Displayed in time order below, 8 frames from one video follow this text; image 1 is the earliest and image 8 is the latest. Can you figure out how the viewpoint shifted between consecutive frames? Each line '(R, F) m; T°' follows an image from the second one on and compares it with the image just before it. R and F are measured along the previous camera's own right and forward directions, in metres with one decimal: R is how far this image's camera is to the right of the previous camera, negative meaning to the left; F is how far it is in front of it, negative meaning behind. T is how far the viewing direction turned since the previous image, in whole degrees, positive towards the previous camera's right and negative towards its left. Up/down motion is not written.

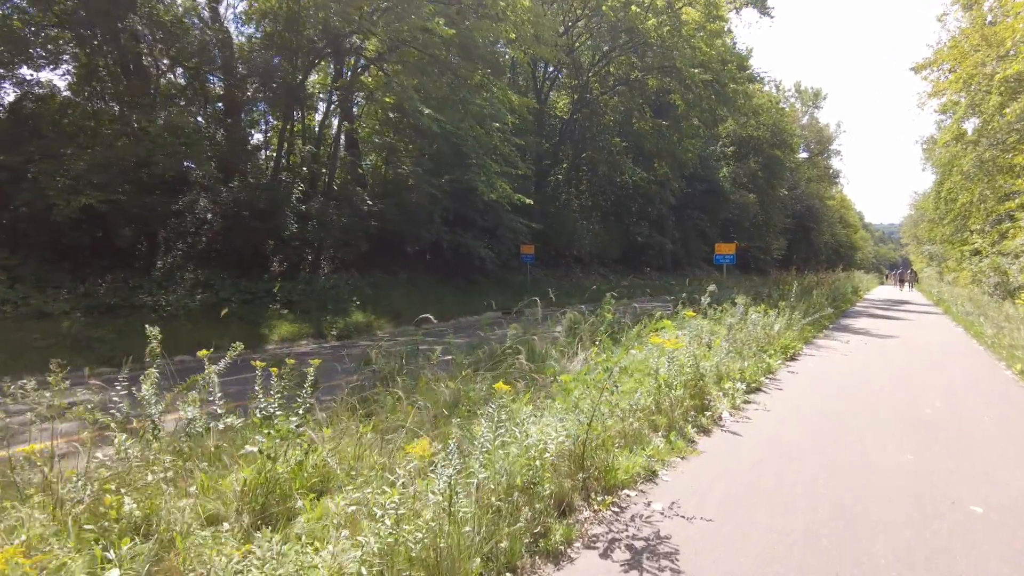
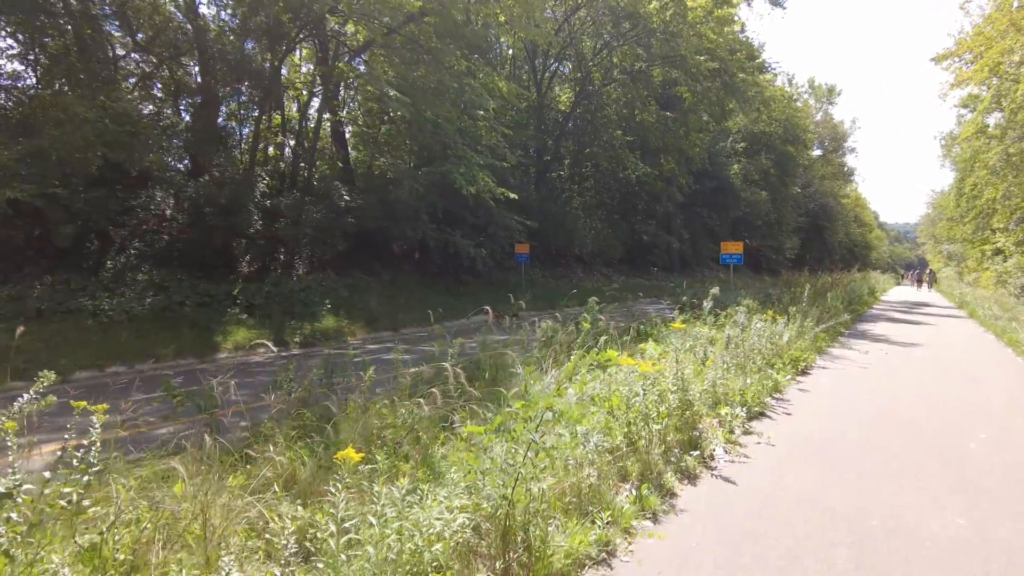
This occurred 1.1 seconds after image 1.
(+0.6, +1.3) m; -1°
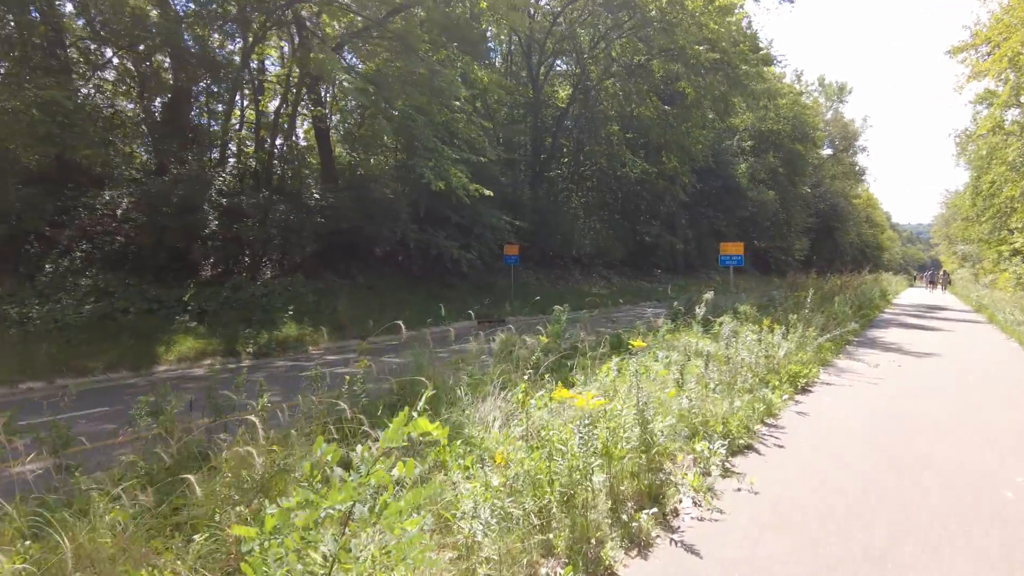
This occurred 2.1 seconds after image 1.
(+0.6, +1.1) m; -1°
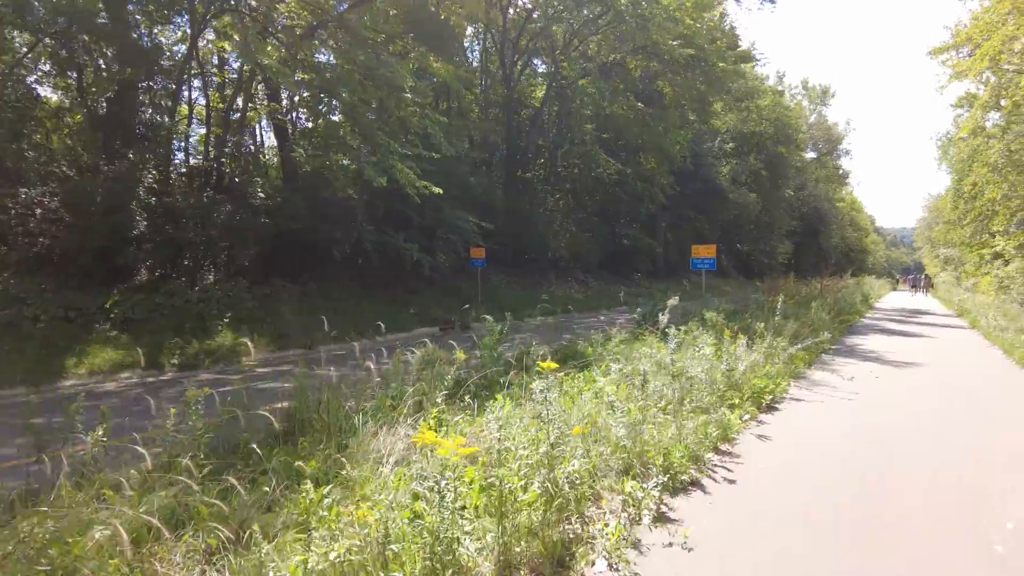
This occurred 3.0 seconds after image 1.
(+0.6, +0.9) m; +1°
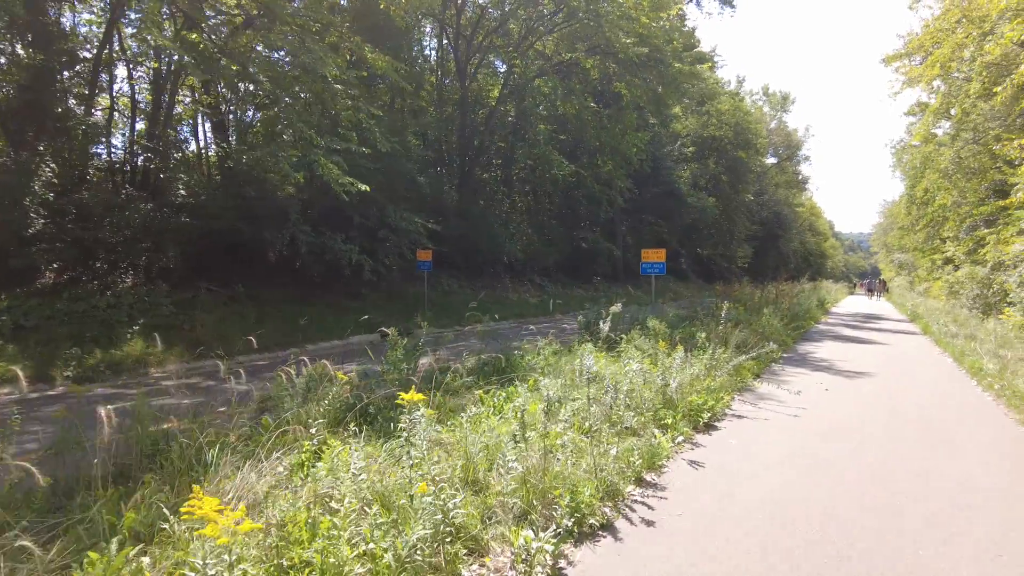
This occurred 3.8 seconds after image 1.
(+0.5, +0.7) m; +3°
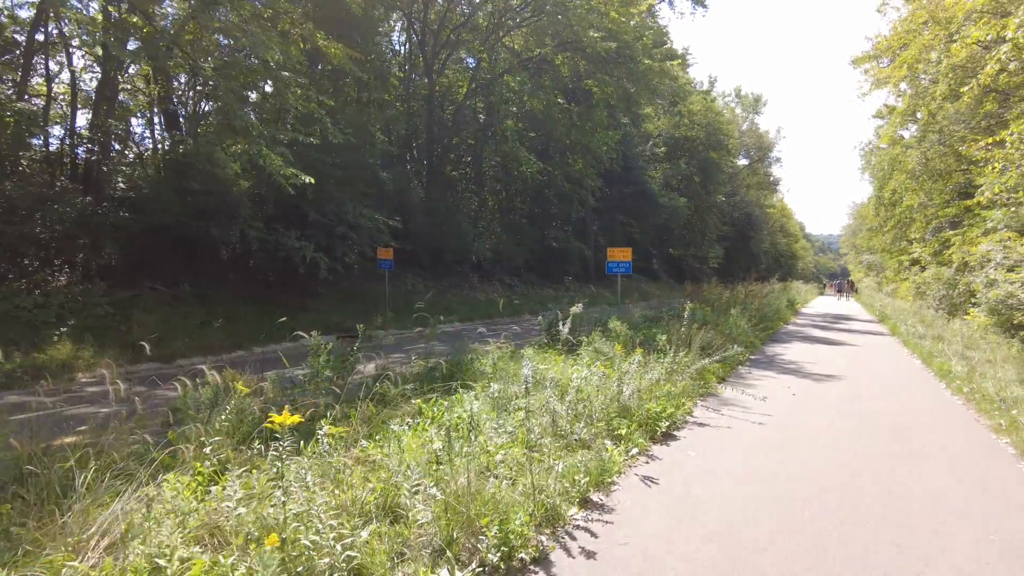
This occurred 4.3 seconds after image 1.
(+0.3, +0.5) m; +2°
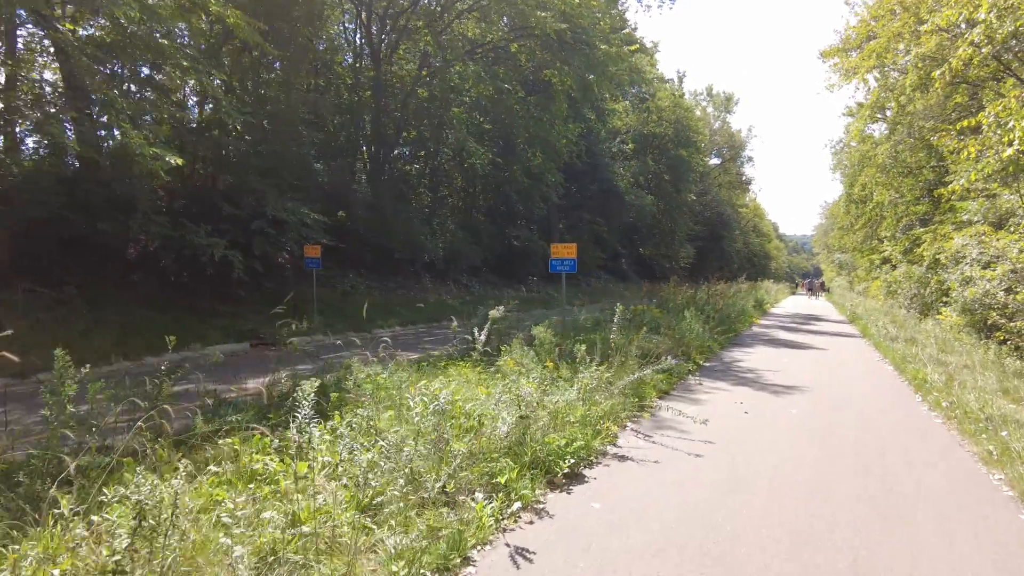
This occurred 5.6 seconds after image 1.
(+0.9, +1.5) m; +2°
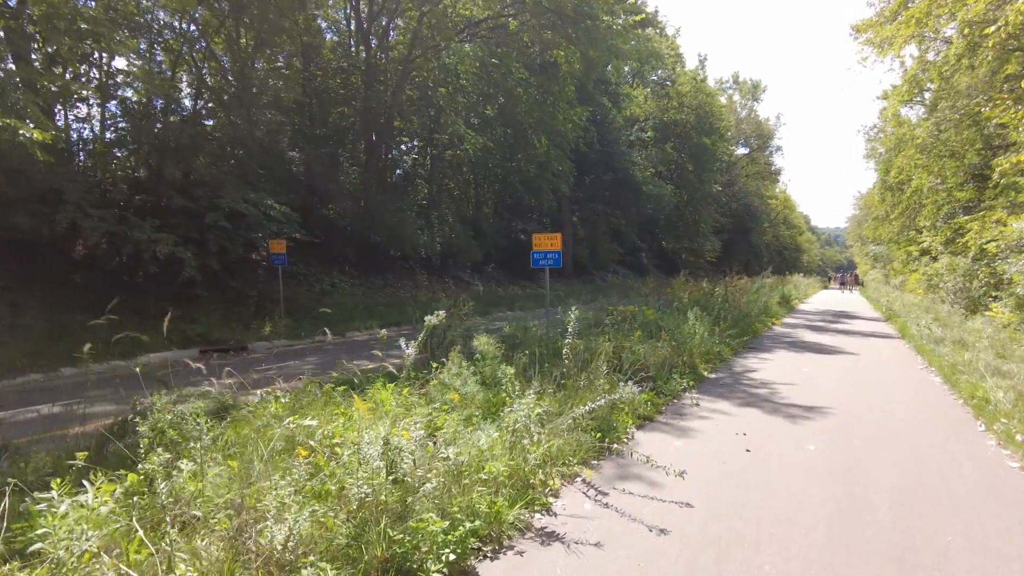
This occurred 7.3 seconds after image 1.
(+0.9, +1.8) m; -2°
